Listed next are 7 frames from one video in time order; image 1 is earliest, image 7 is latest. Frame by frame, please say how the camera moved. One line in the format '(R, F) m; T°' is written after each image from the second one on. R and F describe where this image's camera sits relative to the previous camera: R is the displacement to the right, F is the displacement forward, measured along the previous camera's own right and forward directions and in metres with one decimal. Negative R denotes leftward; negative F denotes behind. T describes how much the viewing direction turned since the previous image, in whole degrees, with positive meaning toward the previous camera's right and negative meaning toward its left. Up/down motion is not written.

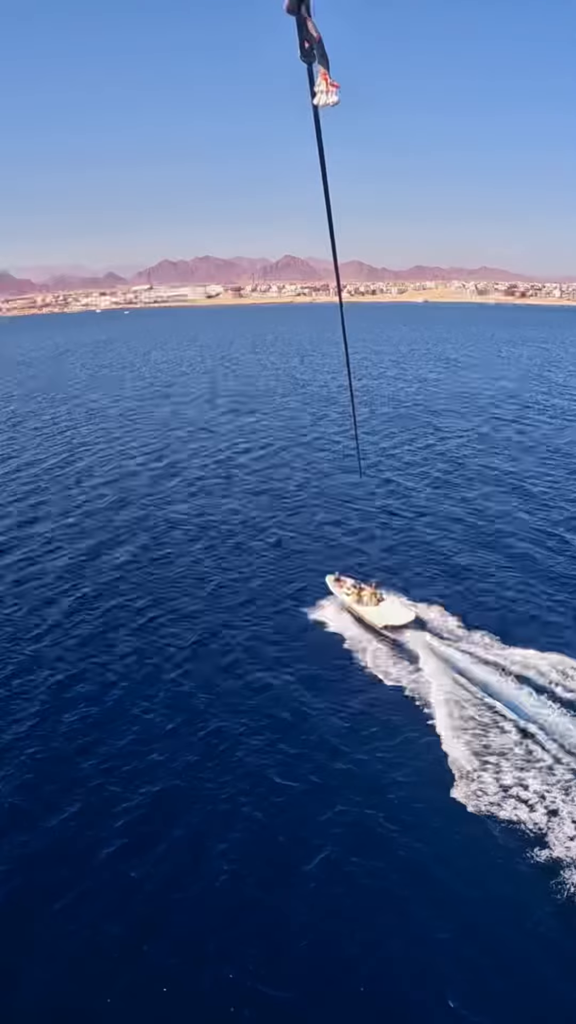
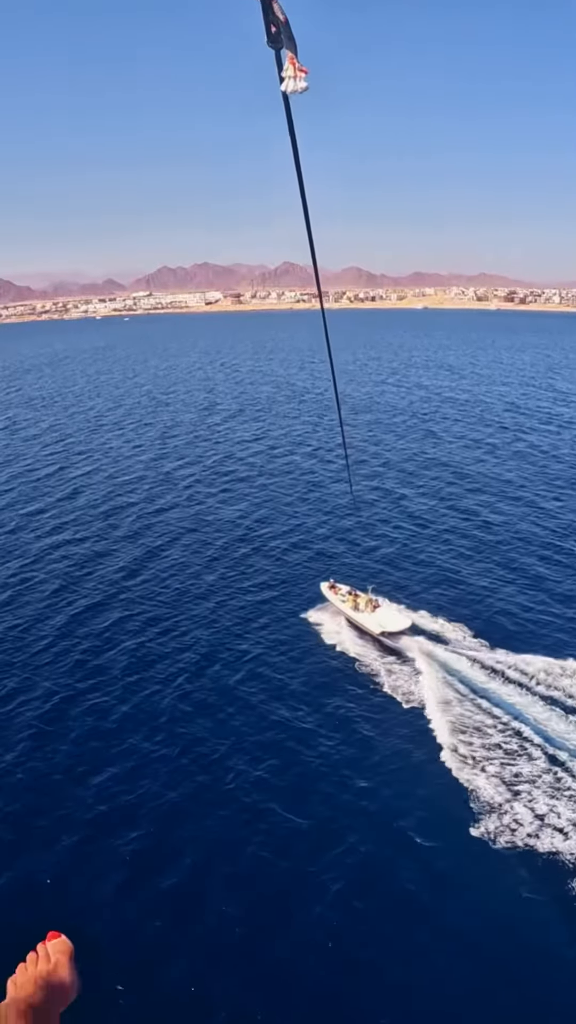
(-0.4, +1.8) m; 0°
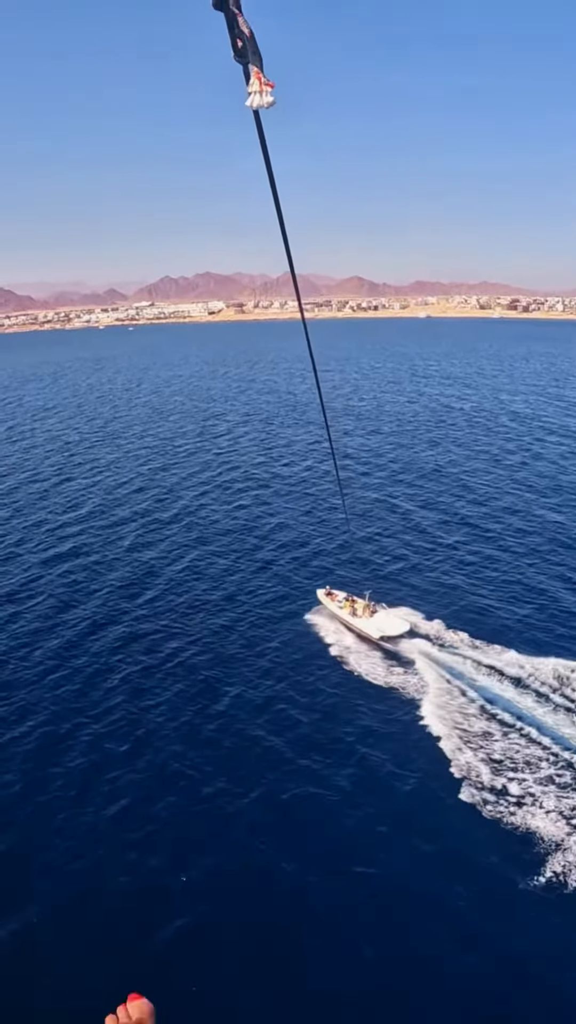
(-0.9, +3.2) m; 0°
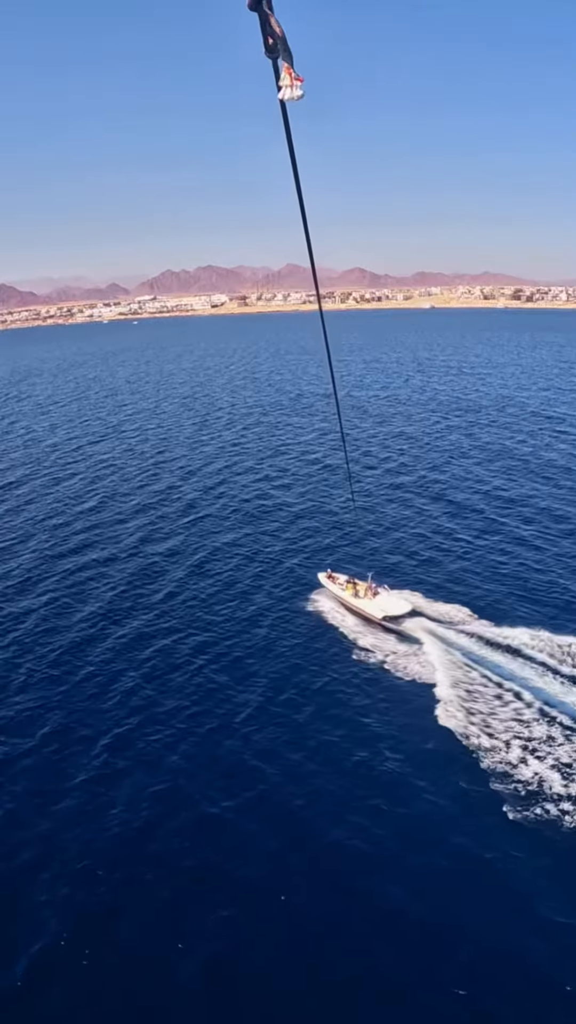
(-1.3, +1.4) m; 0°
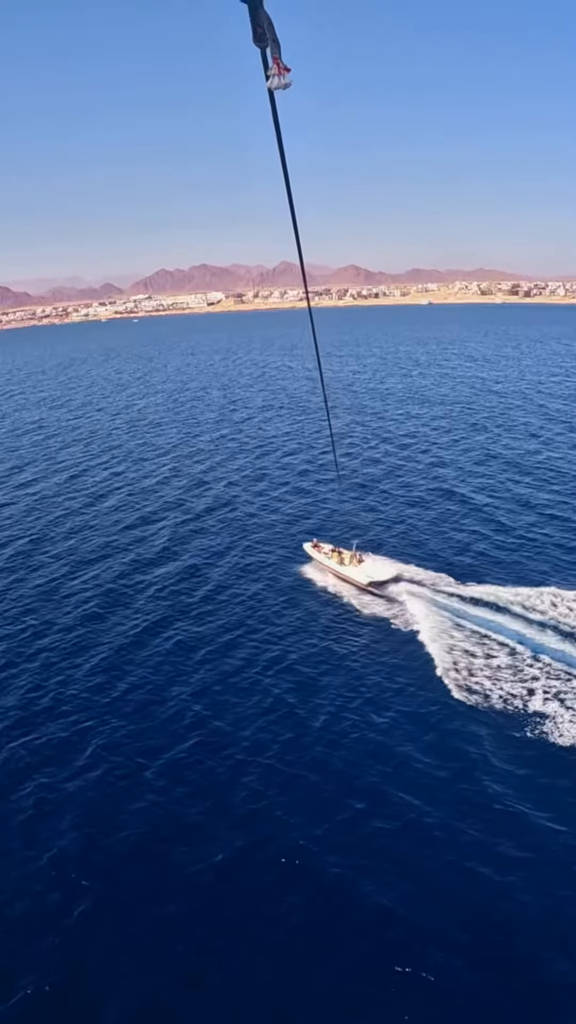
(-2.8, +4.3) m; 0°
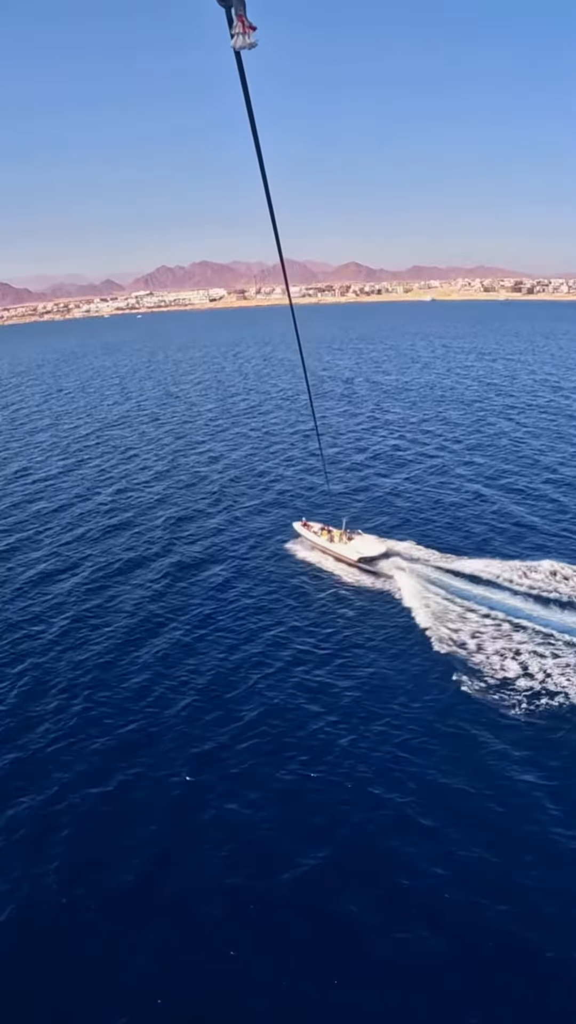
(-1.8, +2.4) m; 0°
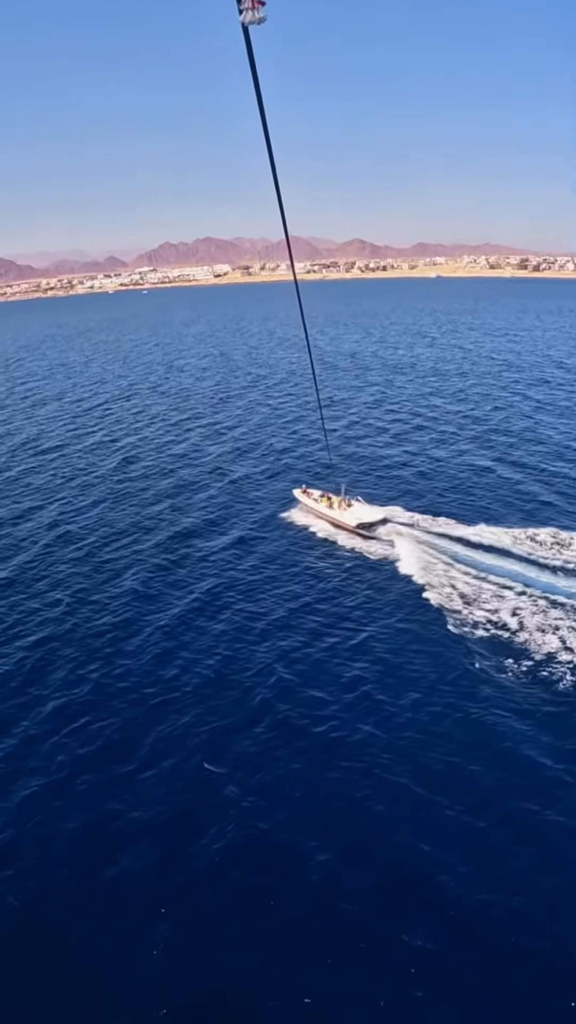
(-0.6, +1.5) m; 0°
